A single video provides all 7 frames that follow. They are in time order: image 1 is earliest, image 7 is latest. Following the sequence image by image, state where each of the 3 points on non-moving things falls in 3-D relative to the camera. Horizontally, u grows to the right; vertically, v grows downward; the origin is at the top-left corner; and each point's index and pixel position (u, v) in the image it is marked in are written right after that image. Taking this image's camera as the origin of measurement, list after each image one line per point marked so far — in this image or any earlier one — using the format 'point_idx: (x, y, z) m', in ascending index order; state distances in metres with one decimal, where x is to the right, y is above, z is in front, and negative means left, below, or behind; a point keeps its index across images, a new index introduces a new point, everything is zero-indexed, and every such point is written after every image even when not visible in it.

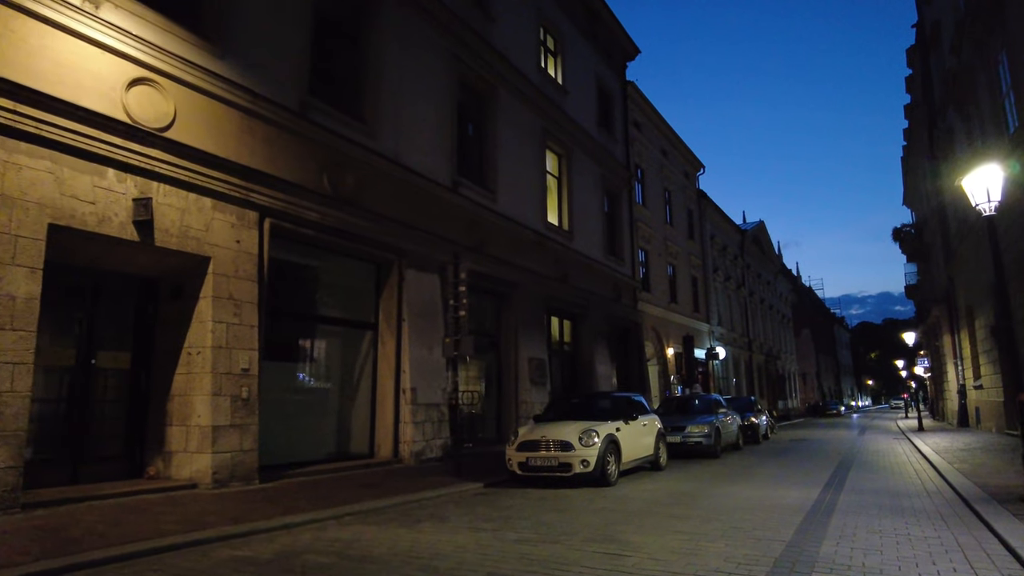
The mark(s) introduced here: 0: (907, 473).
0: (+6.5, -3.0, +11.2) m
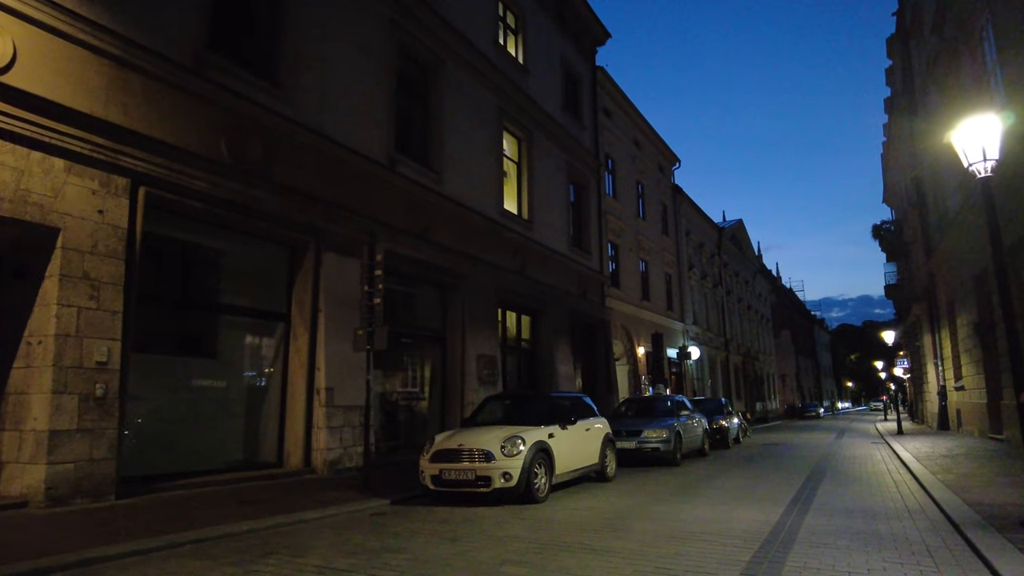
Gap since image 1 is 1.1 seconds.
0: (+5.4, -2.9, +9.8) m
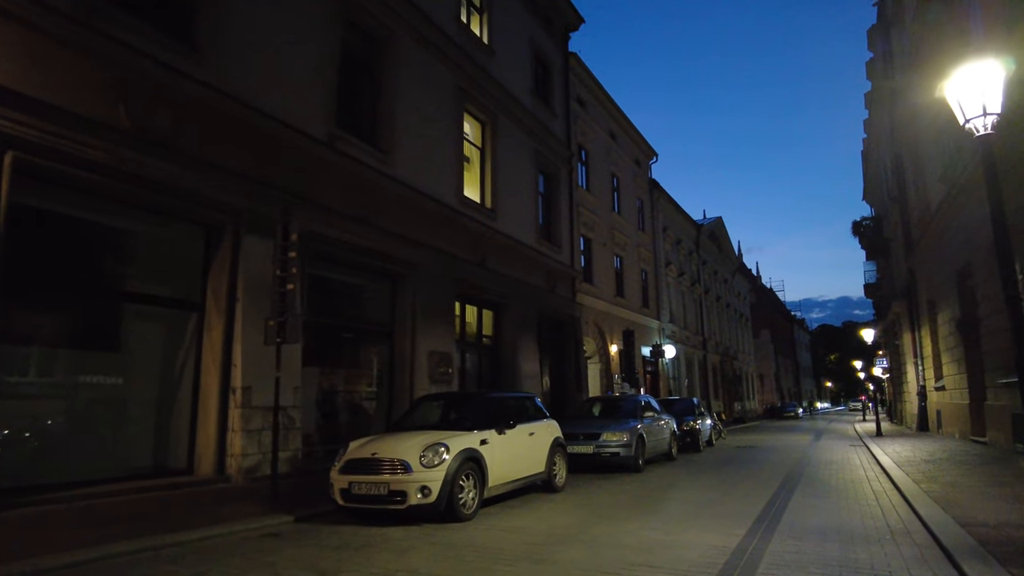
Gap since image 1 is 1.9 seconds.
0: (+4.5, -2.7, +8.8) m
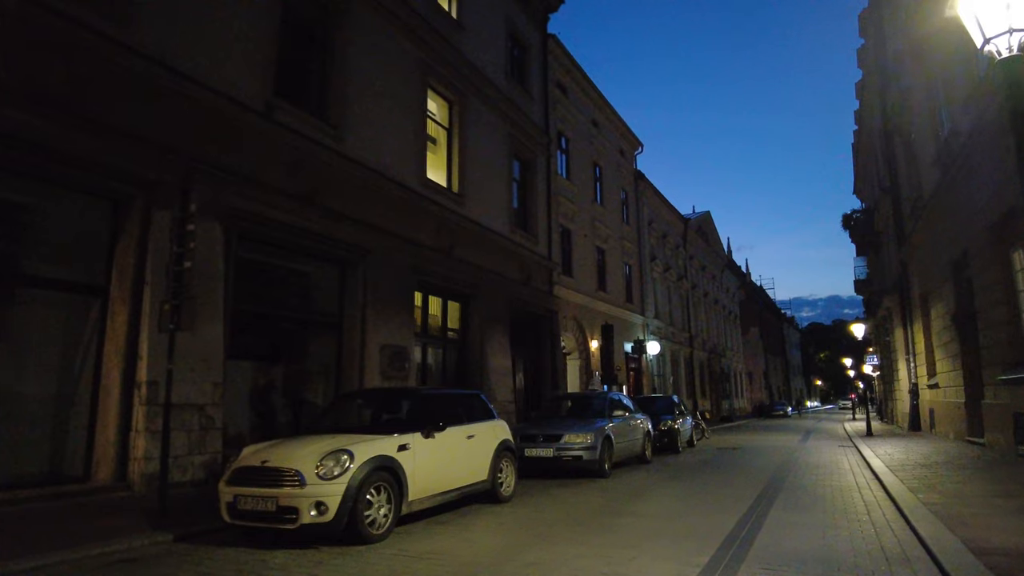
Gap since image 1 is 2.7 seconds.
0: (+3.8, -2.5, +7.7) m
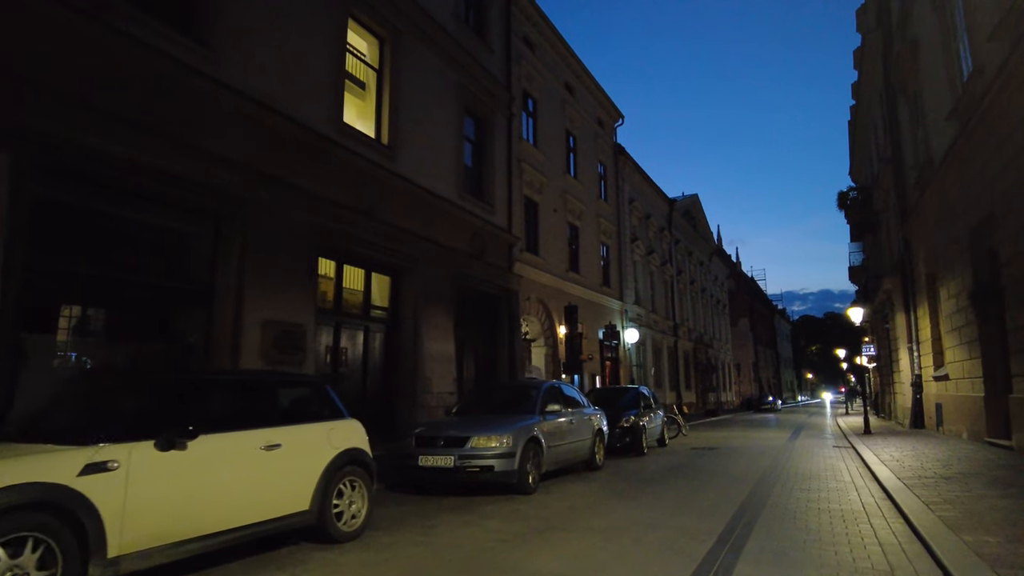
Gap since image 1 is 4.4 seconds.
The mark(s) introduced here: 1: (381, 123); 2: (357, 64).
0: (+2.6, -2.0, +5.1) m
1: (-2.8, +3.6, +14.9) m
2: (-3.2, +4.7, +14.4) m
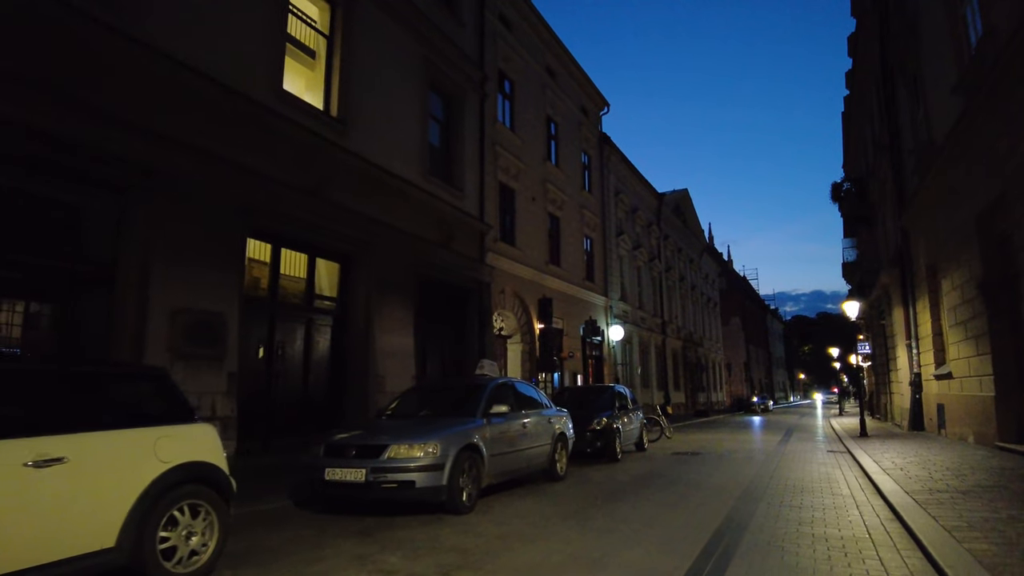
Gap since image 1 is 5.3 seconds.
0: (+2.0, -1.8, +3.8) m
1: (-3.5, +3.8, +13.5) m
2: (-3.9, +4.9, +13.0) m
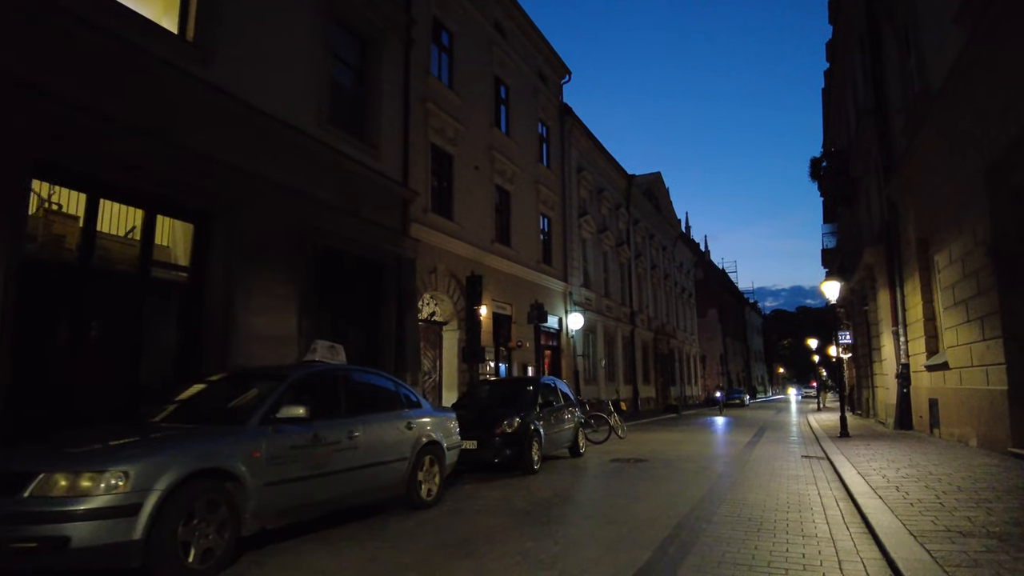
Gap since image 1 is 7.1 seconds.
0: (+0.7, -1.4, +1.2) m
1: (-5.0, +4.3, +10.7) m
2: (-5.4, +5.4, +10.3) m
